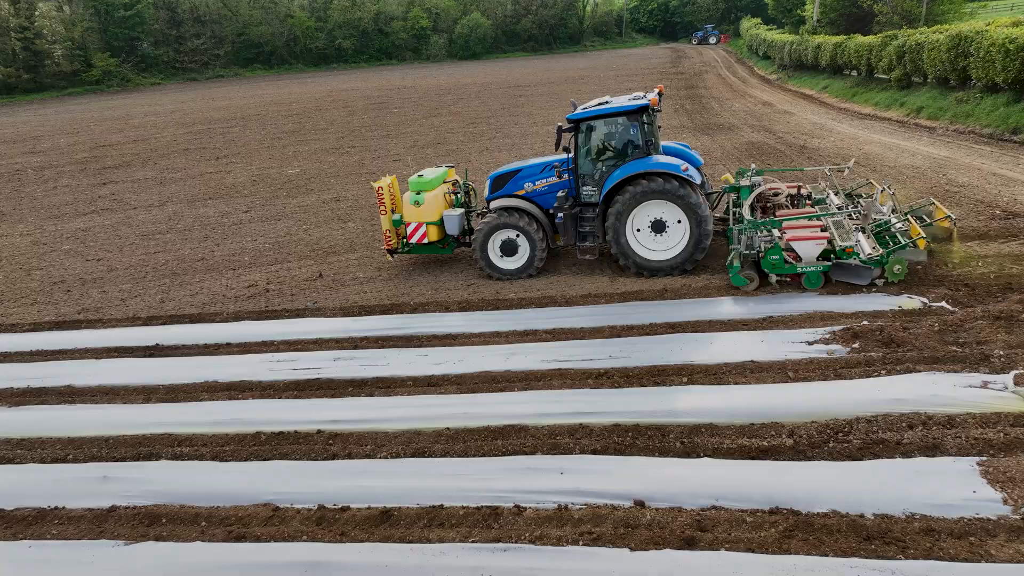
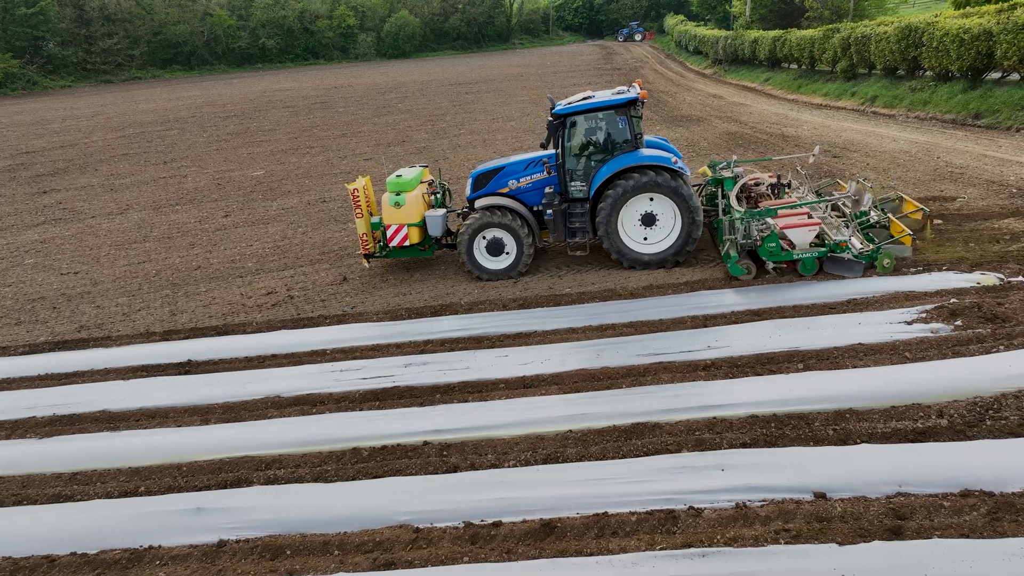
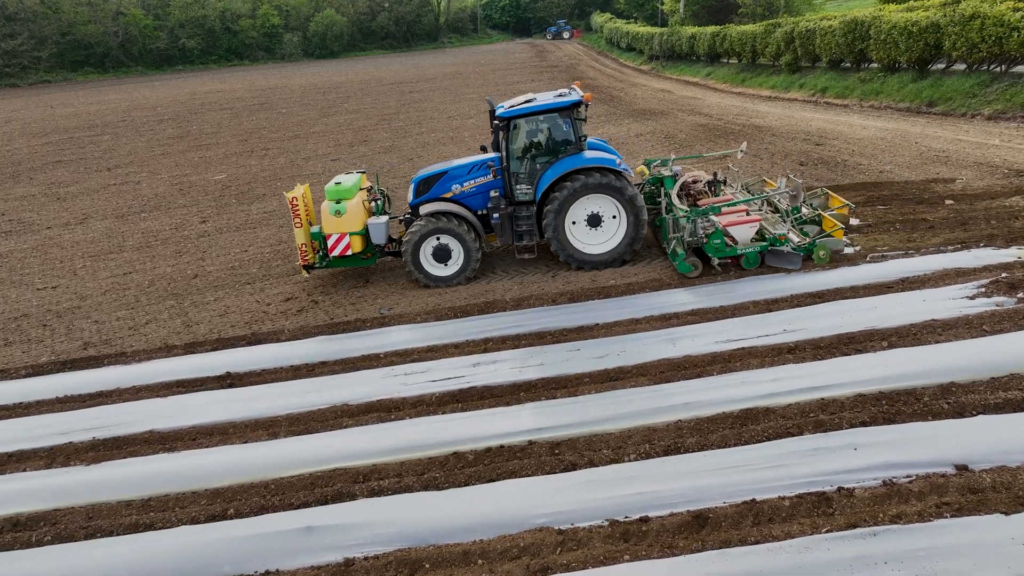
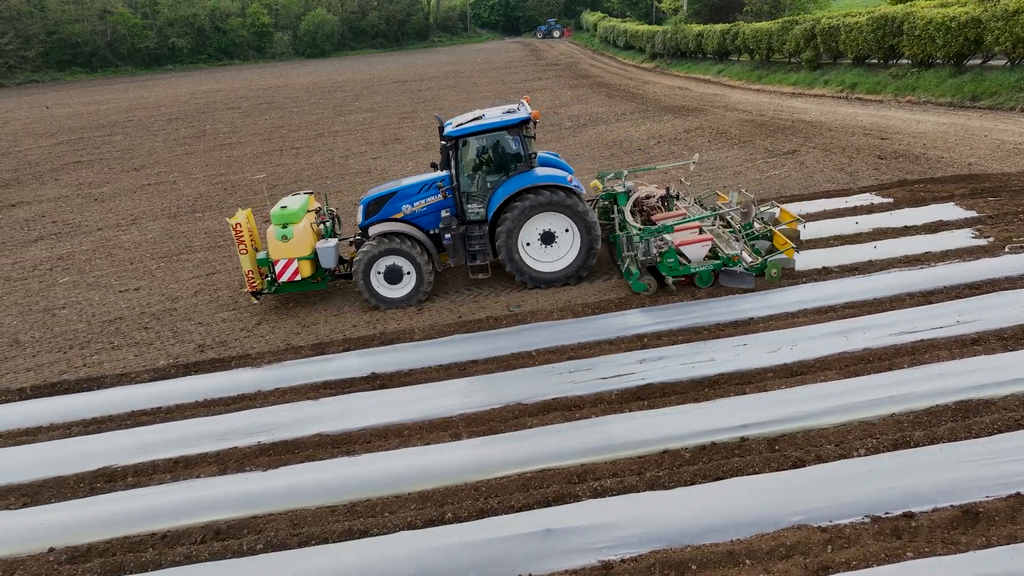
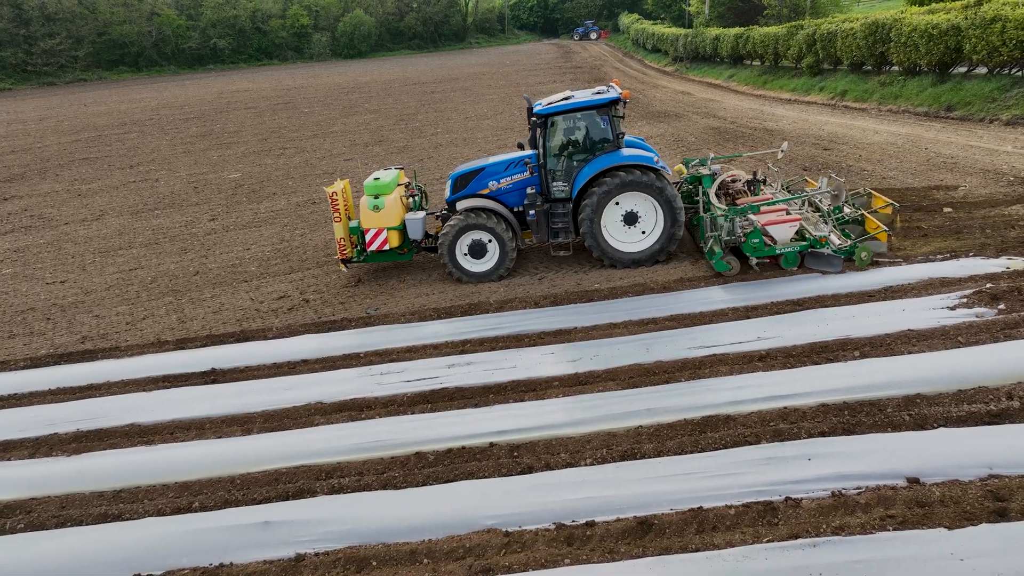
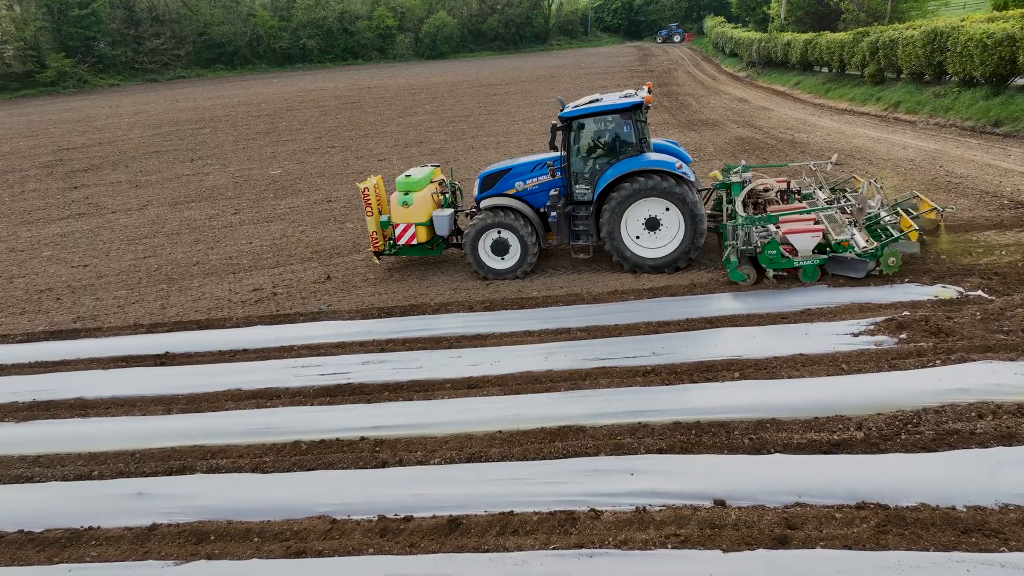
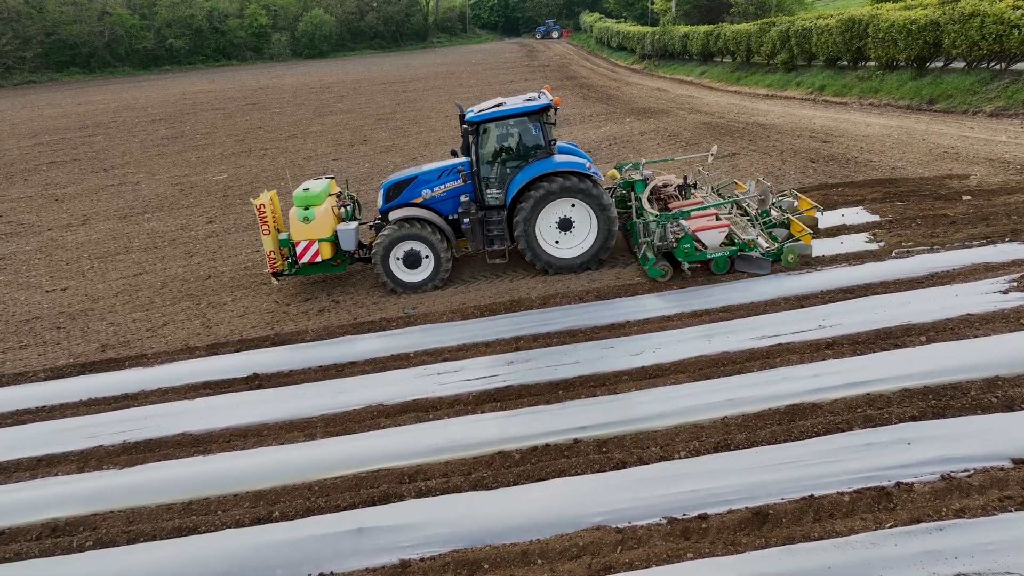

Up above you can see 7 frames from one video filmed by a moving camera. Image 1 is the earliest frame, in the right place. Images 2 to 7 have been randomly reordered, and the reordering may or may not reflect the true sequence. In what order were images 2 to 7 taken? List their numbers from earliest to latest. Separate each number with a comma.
6, 2, 5, 3, 7, 4
